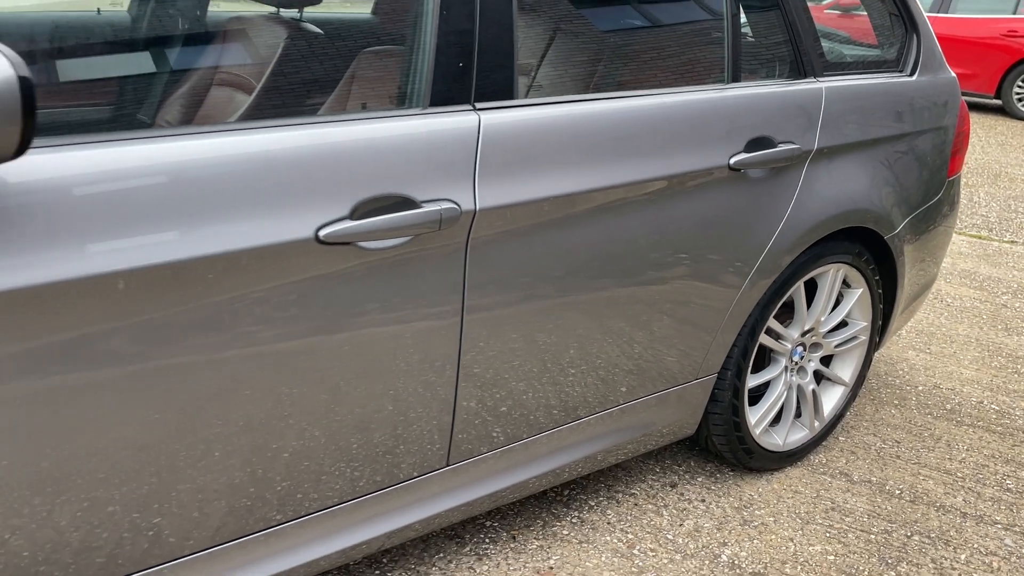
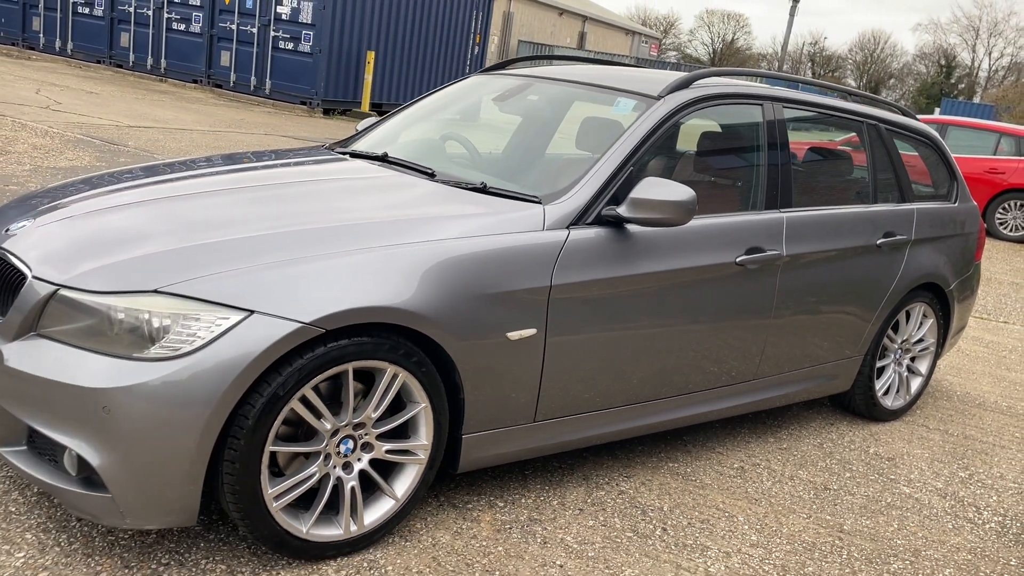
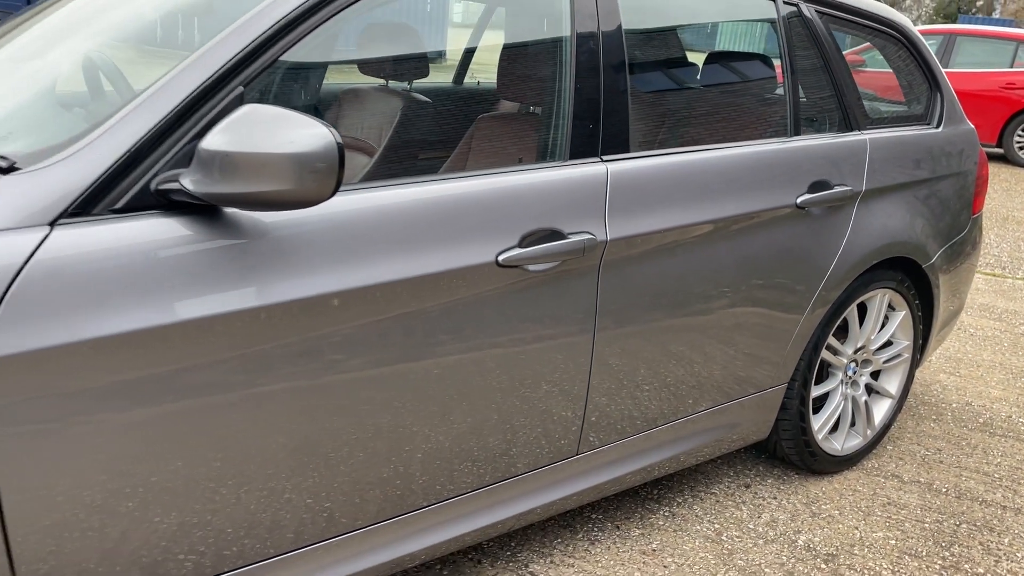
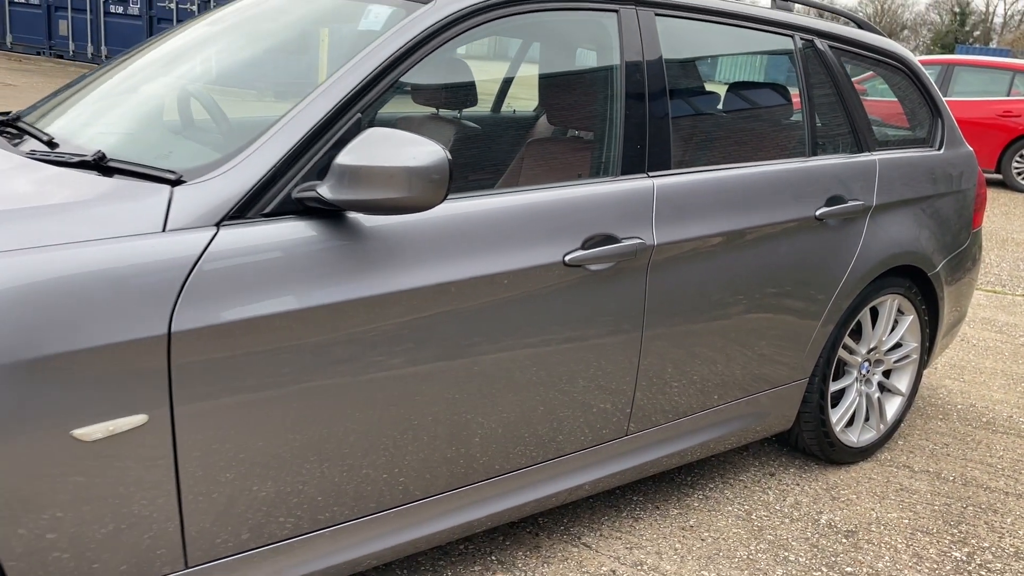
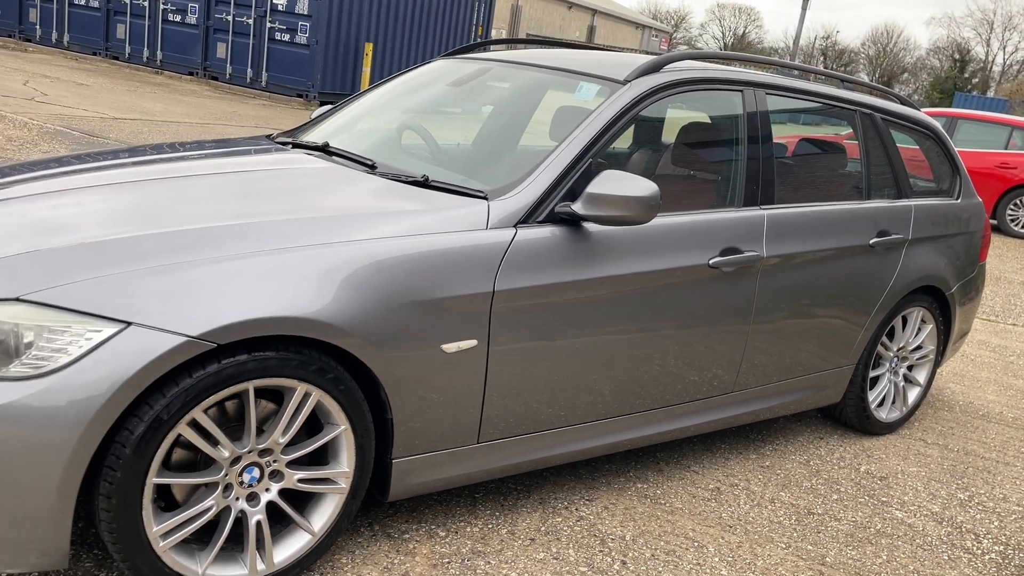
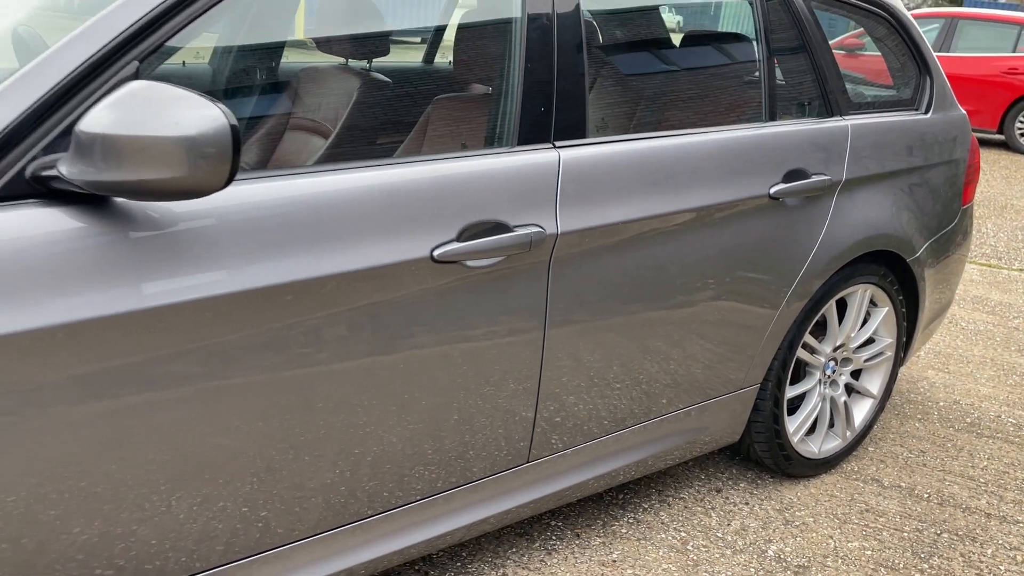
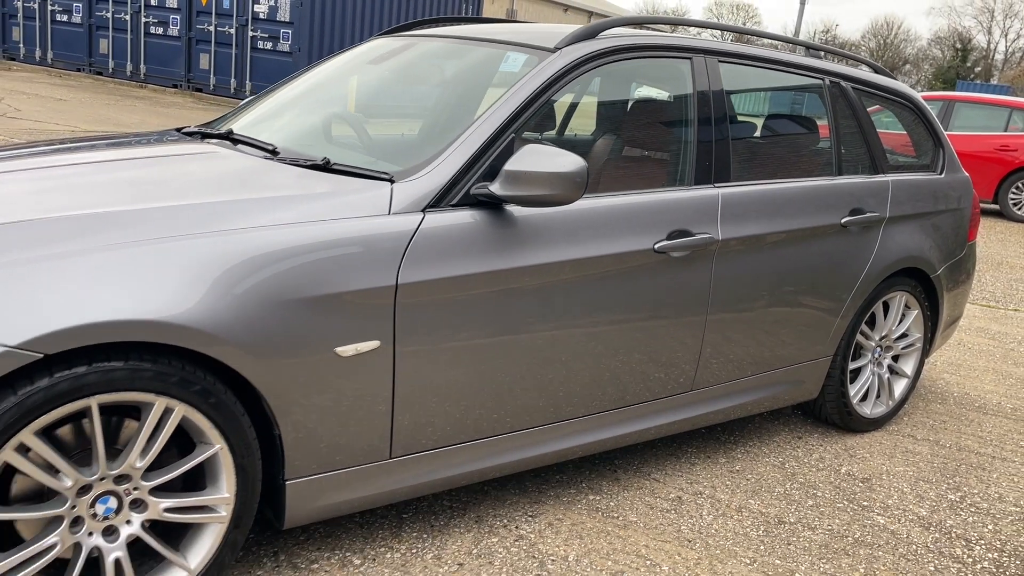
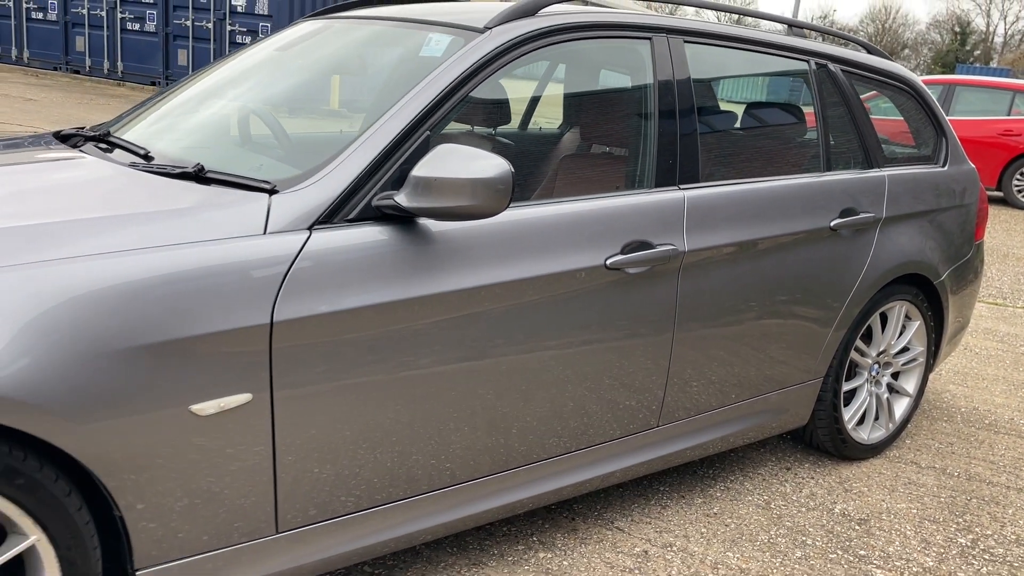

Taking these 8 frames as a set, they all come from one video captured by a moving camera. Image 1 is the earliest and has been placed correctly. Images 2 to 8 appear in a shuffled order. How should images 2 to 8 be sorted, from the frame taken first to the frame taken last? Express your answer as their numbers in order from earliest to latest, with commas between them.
6, 3, 4, 8, 7, 5, 2
